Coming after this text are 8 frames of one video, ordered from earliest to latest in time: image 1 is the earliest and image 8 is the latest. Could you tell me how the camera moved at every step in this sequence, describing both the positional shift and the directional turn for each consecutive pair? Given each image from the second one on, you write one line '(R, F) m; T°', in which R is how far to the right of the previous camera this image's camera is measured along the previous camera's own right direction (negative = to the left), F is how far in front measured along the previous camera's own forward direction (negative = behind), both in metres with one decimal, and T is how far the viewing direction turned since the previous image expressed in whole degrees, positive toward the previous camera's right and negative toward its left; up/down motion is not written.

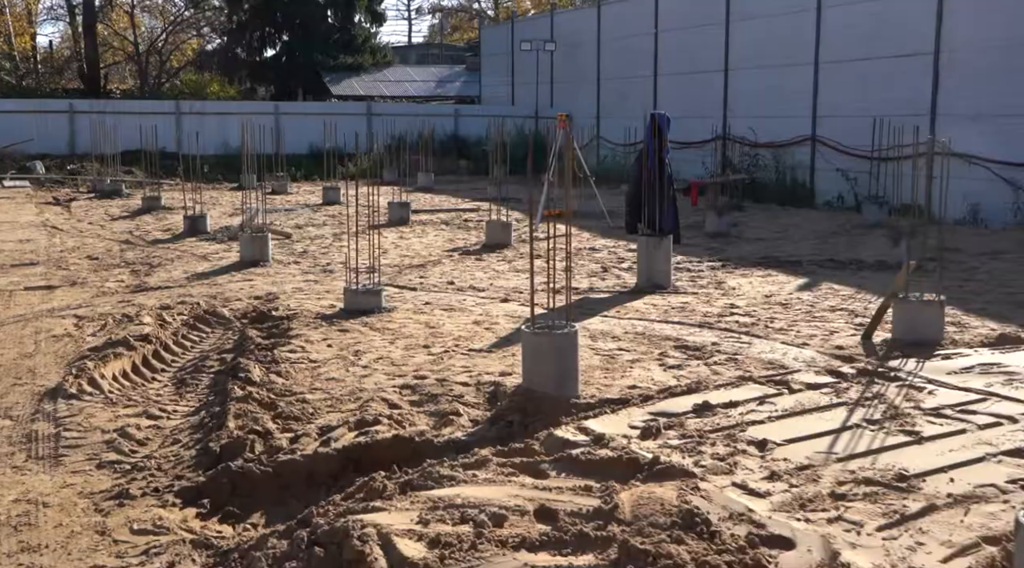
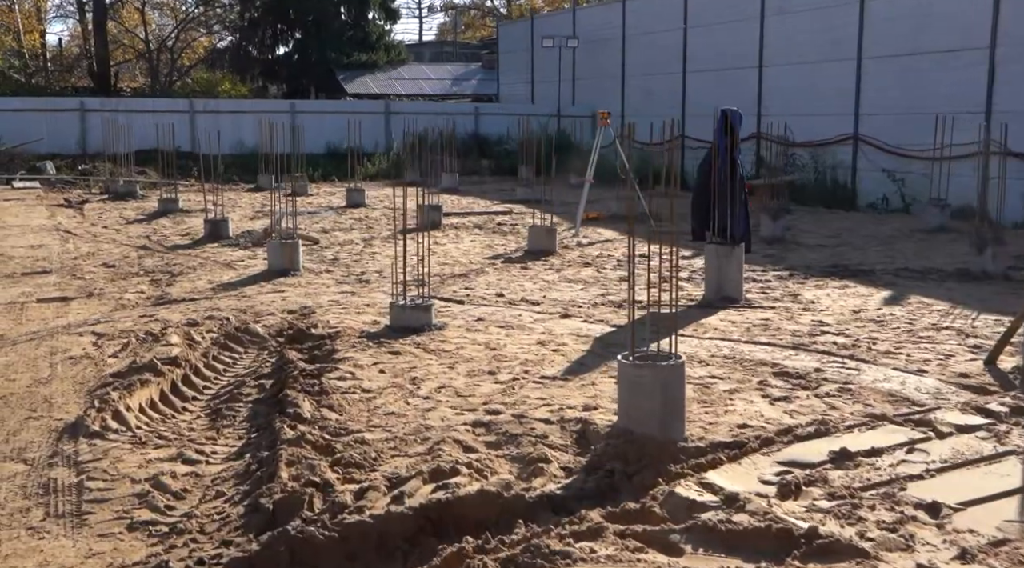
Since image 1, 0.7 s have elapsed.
(-0.5, +1.0) m; 0°
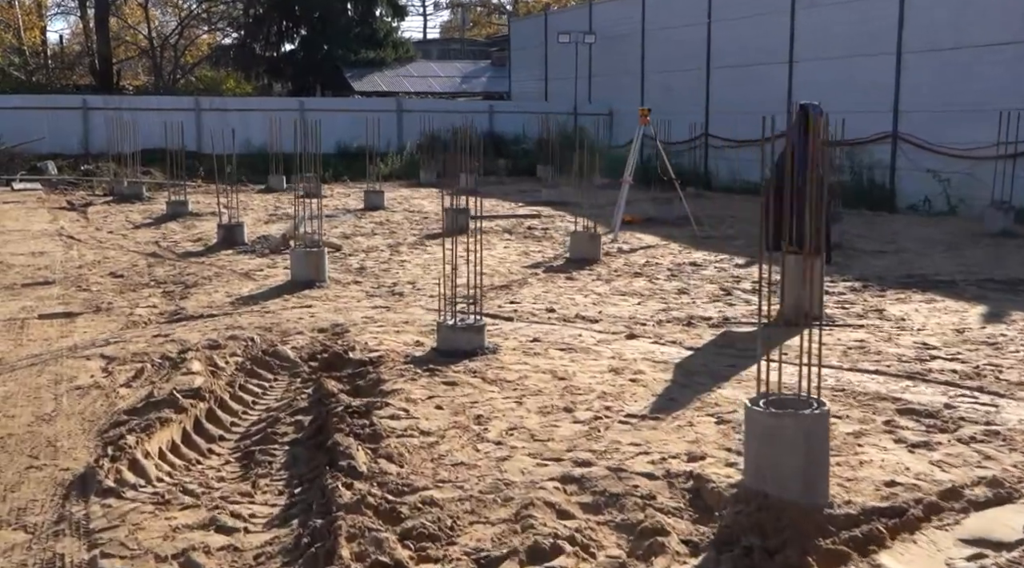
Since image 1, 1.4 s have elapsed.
(-0.5, +1.1) m; 0°
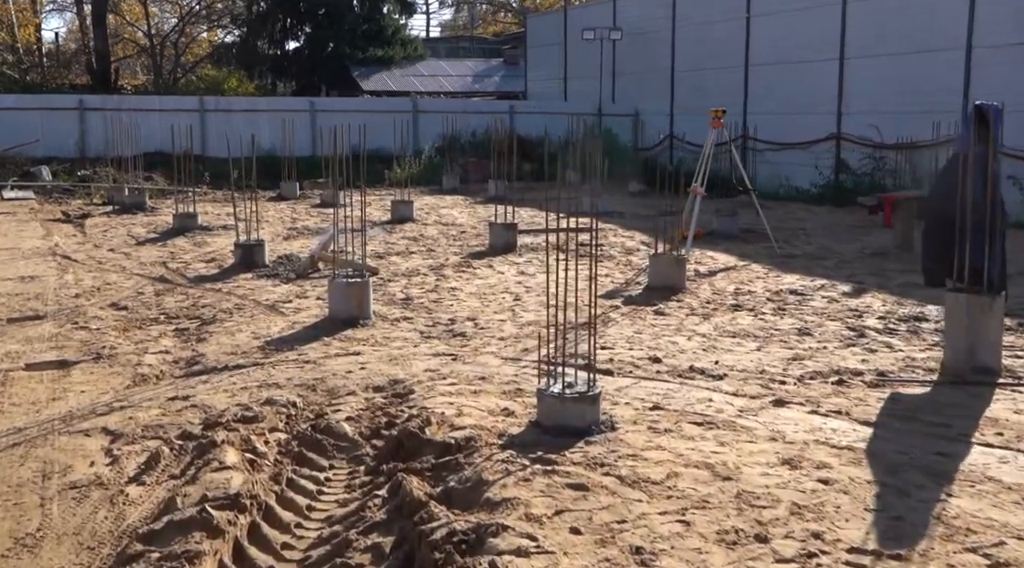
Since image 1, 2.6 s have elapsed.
(-0.7, +1.9) m; 0°
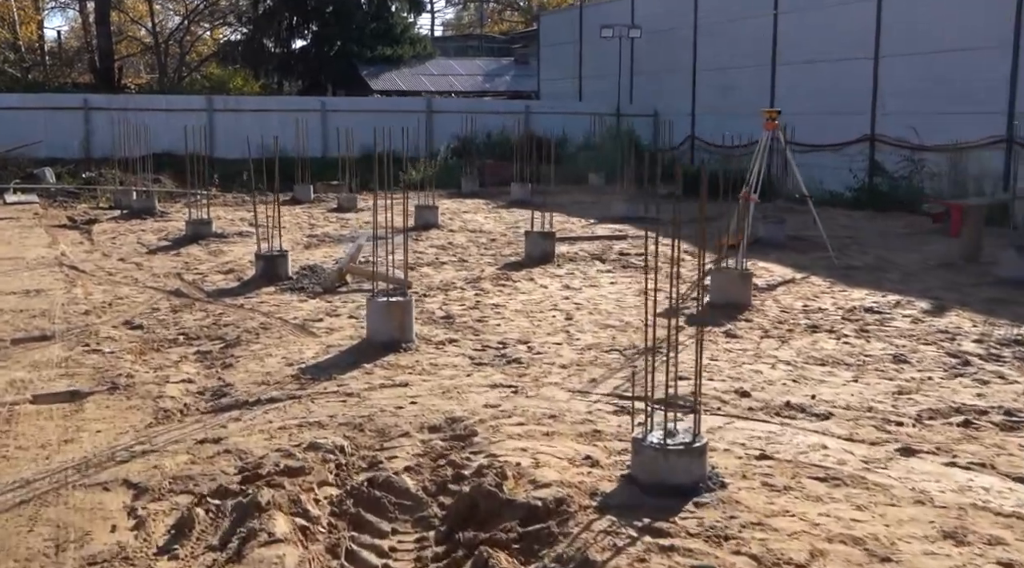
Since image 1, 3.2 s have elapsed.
(-0.5, +0.9) m; 0°
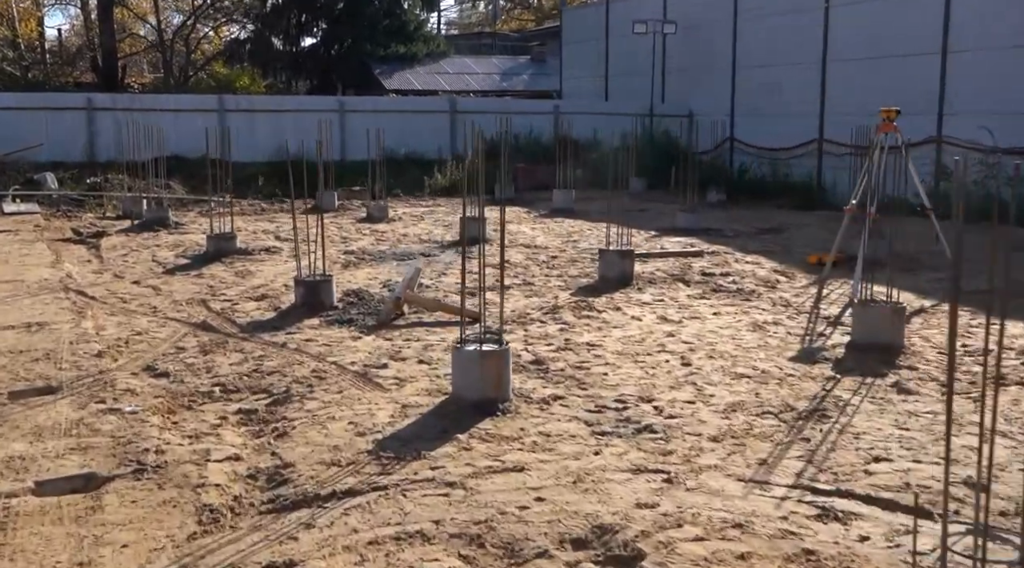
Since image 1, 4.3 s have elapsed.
(-0.8, +1.8) m; 0°
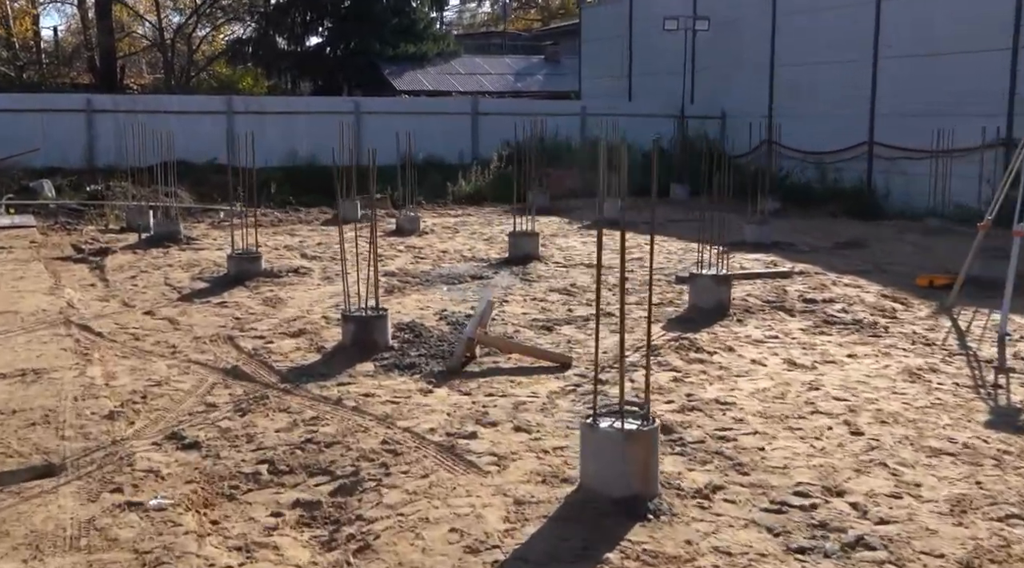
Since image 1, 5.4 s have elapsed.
(-0.7, +1.8) m; 0°
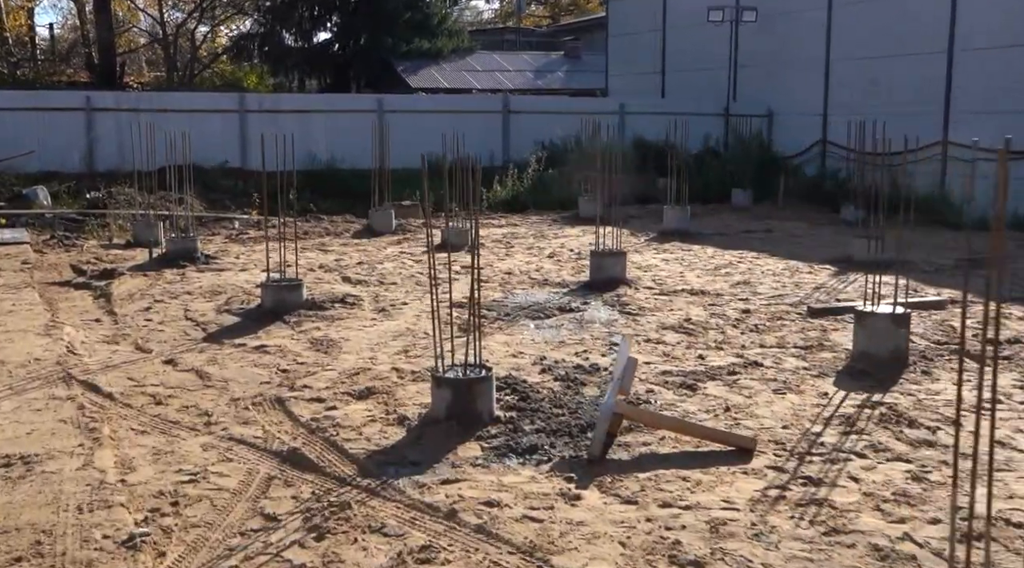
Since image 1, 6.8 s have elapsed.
(-0.9, +2.2) m; 0°
